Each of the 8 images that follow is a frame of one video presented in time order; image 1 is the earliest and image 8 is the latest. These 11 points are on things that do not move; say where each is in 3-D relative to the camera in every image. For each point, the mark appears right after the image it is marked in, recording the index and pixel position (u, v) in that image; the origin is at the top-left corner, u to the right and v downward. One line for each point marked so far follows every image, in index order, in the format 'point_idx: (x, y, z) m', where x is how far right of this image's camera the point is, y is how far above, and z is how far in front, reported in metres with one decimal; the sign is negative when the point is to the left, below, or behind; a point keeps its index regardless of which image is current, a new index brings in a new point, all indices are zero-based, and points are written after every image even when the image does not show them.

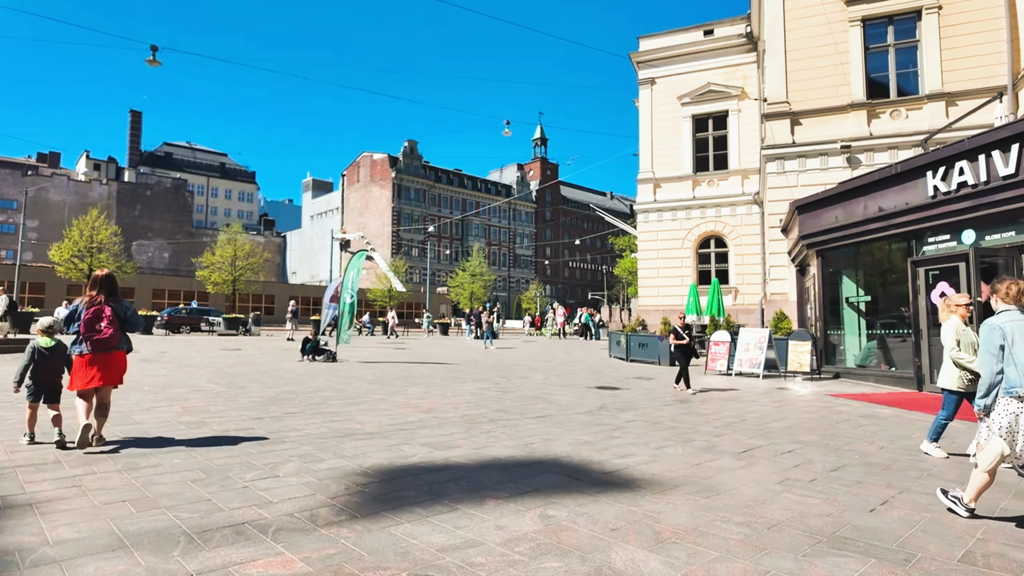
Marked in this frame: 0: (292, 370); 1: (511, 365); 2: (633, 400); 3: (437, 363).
0: (-4.8, -1.8, +13.1) m
1: (0.0, -2.0, +15.5) m
2: (+2.0, -1.9, +9.6) m
3: (-1.9, -2.0, +15.5) m
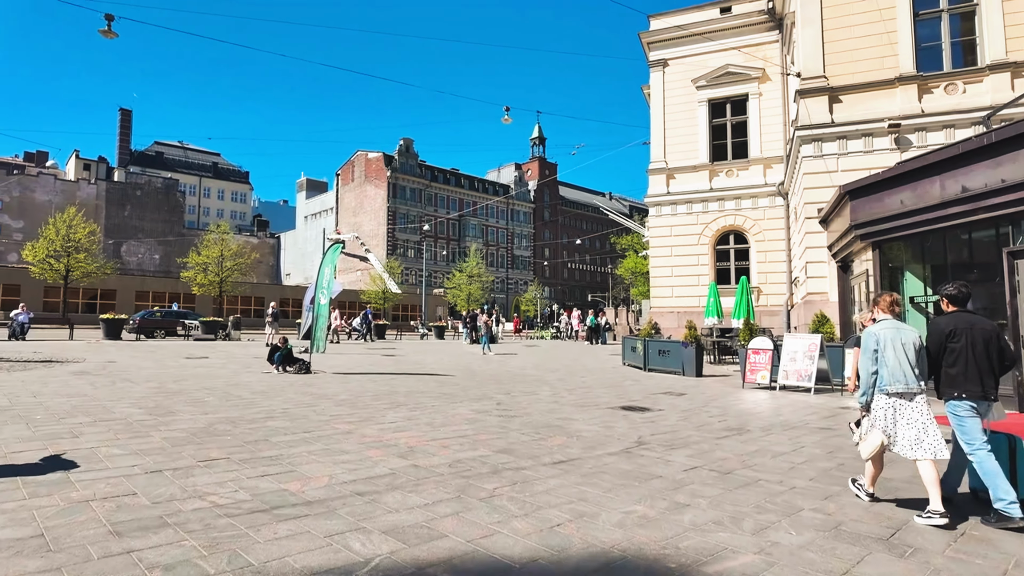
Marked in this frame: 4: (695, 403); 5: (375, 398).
0: (-4.7, -1.8, +10.8) m
1: (+0.1, -2.0, +13.3) m
2: (+2.1, -1.8, +7.4) m
3: (-1.8, -1.9, +13.3) m
4: (+3.1, -2.0, +10.1) m
5: (-2.2, -1.8, +9.5) m
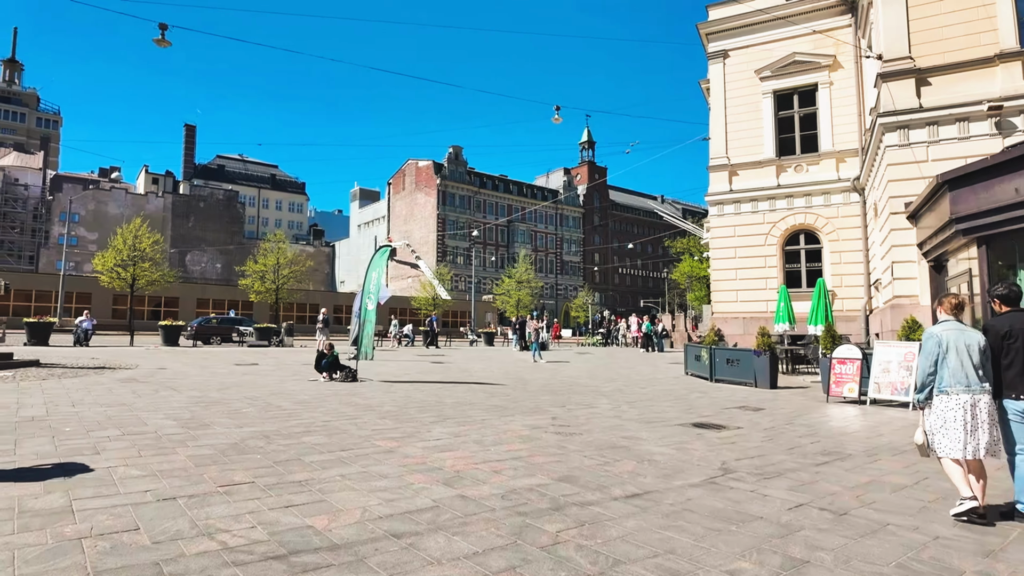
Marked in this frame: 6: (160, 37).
0: (-3.8, -1.8, +10.3) m
1: (+1.2, -2.1, +12.4) m
2: (+2.7, -1.8, +6.4) m
3: (-0.7, -2.0, +12.6) m
4: (+4.0, -2.0, +8.9) m
5: (-1.4, -1.8, +8.8) m
6: (-9.9, +7.1, +16.9) m
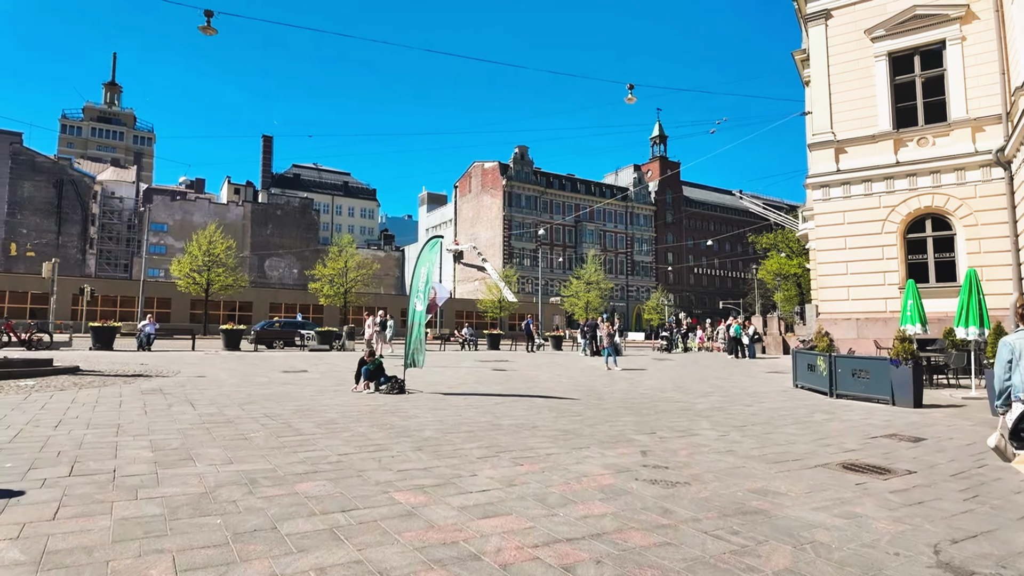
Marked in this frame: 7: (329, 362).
0: (-2.8, -1.8, +8.6) m
1: (+2.5, -2.0, +10.1) m
2: (+3.3, -1.7, +4.0) m
3: (+0.6, -2.0, +10.5) m
4: (+4.8, -1.8, +6.4) m
5: (-0.5, -1.7, +6.9) m
6: (-8.2, +7.1, +16.0) m
7: (-6.0, -2.4, +19.5) m
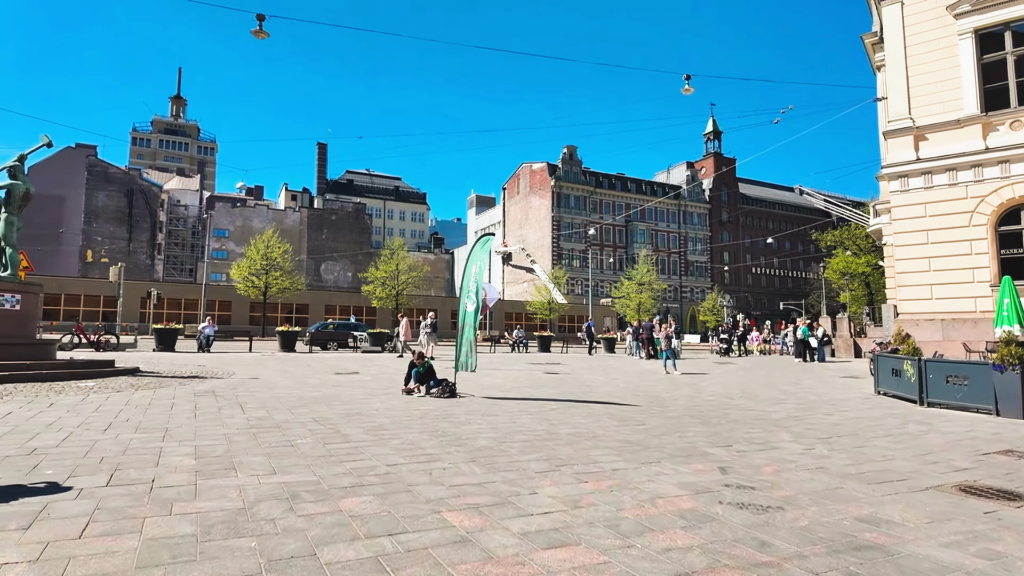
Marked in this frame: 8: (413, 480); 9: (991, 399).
0: (-2.0, -1.8, +8.3) m
1: (+3.4, -2.0, +9.3) m
2: (+3.7, -1.6, +3.2) m
3: (+1.5, -1.9, +9.9) m
4: (+5.4, -1.8, +5.4) m
5: (+0.1, -1.7, +6.3) m
6: (-6.8, +7.0, +16.1) m
7: (-4.3, -2.5, +19.4) m
8: (-0.8, -1.6, +4.9) m
9: (+7.6, -1.8, +9.5) m
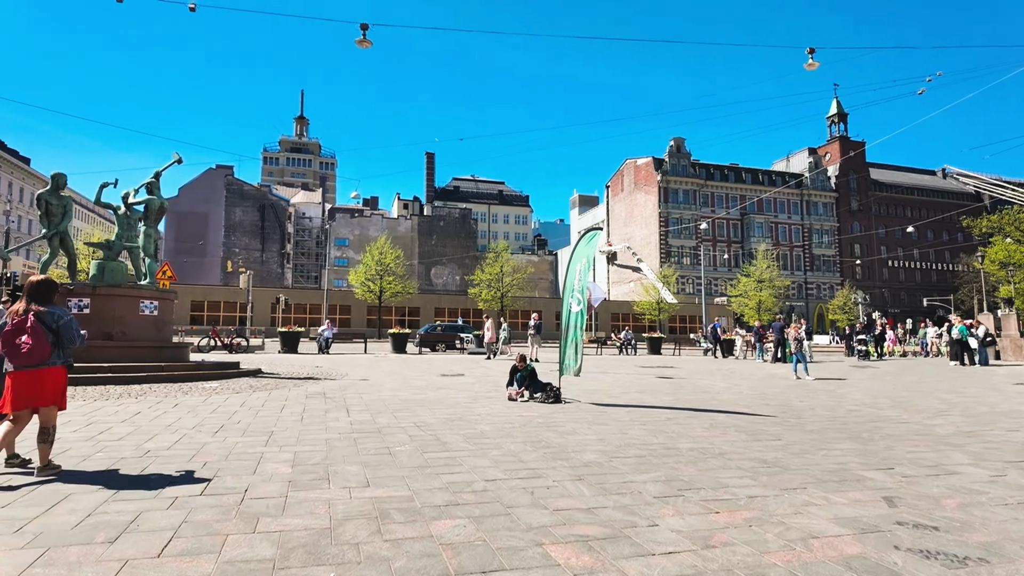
0: (-0.5, -1.8, +7.9) m
1: (+4.9, -1.9, +8.0) m
2: (+4.1, -1.5, +1.9) m
3: (+3.2, -1.9, +8.9) m
4: (+6.2, -1.6, +3.8) m
5: (+1.2, -1.7, +5.6) m
6: (-4.1, +6.9, +16.4) m
7: (-0.9, -2.5, +19.3) m
8: (0.0, -1.6, +4.4) m
9: (+9.1, -1.6, +7.4) m
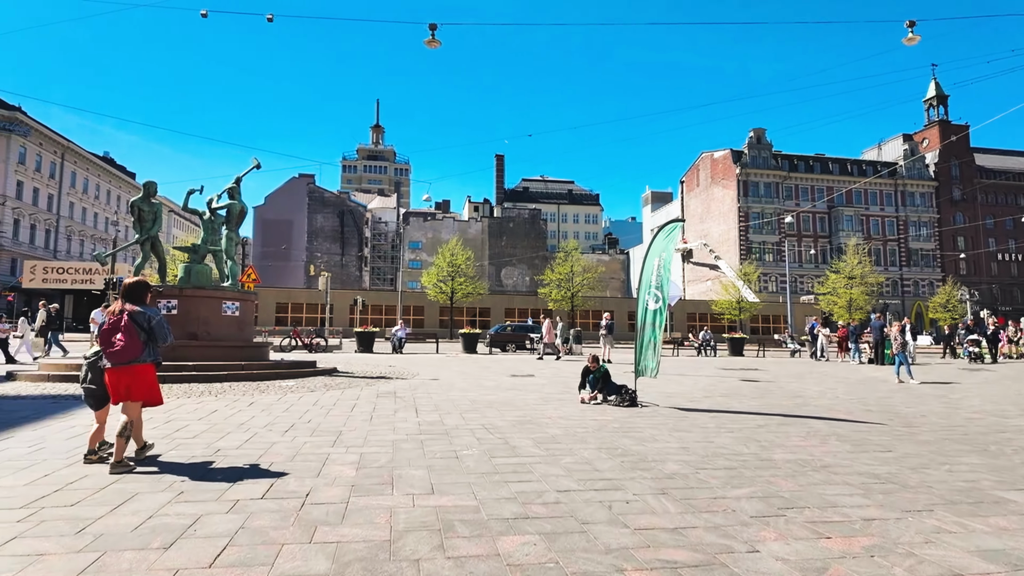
0: (+0.4, -1.7, +7.5) m
1: (+5.8, -1.8, +7.0) m
2: (+4.3, -1.4, +1.0) m
3: (+4.2, -1.8, +8.0) m
4: (+6.6, -1.5, +2.6) m
5: (+1.8, -1.6, +5.0) m
6: (-2.2, +6.9, +16.4) m
7: (+1.4, -2.5, +18.8) m
8: (+0.5, -1.5, +3.9) m
9: (+9.9, -1.5, +5.9) m
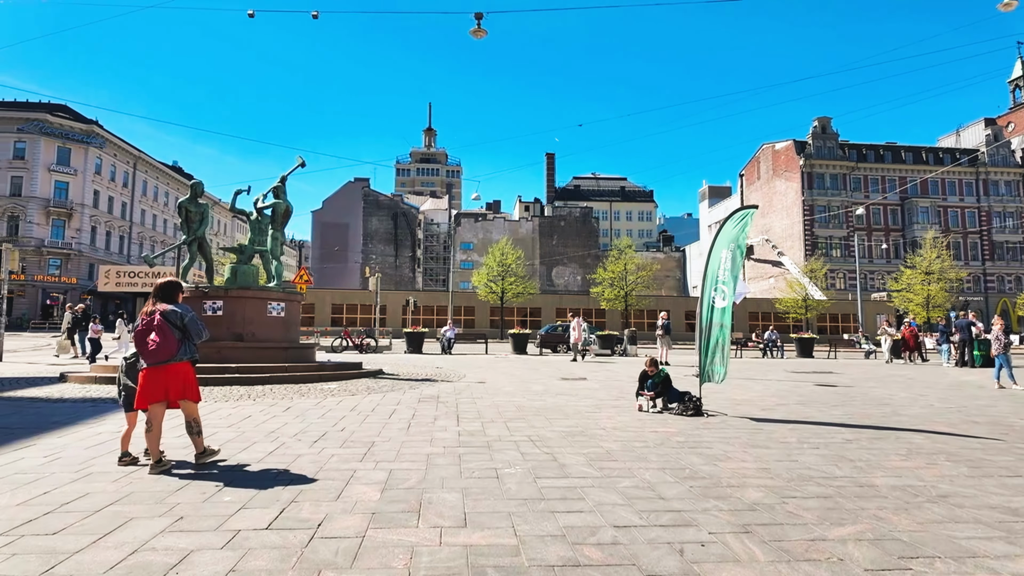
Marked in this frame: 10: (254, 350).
0: (+1.0, -1.7, +6.7) m
1: (+6.3, -1.7, +5.7) m
2: (+4.3, -1.3, -0.1) m
3: (+4.8, -1.7, +6.9) m
4: (+6.7, -1.4, +1.3) m
5: (+2.2, -1.5, +4.1) m
6: (-1.0, +7.0, +15.8) m
7: (+3.0, -2.4, +17.9) m
8: (+0.8, -1.5, +3.2) m
9: (+10.3, -1.3, +4.2) m
10: (-5.6, -1.4, +13.1) m
